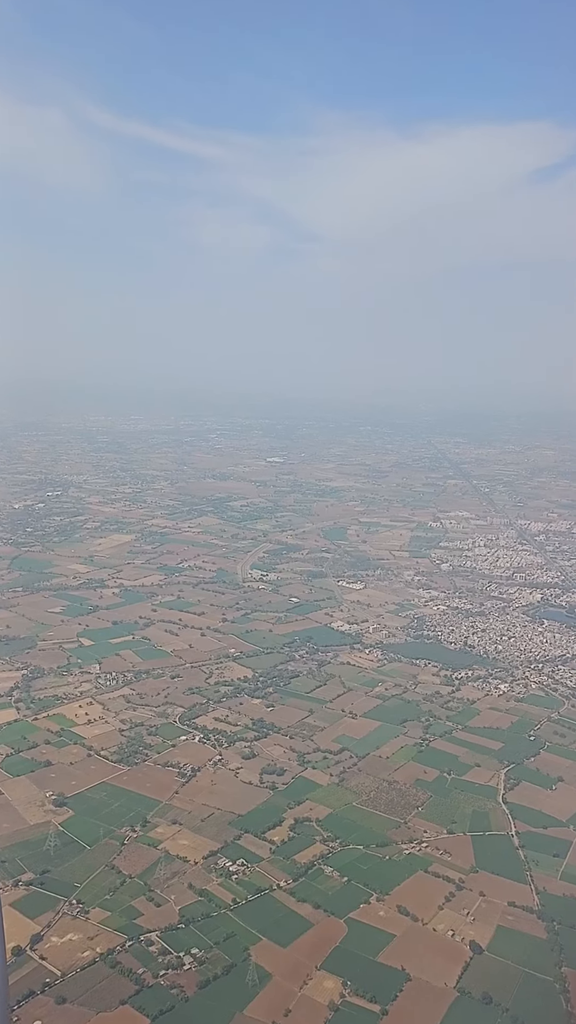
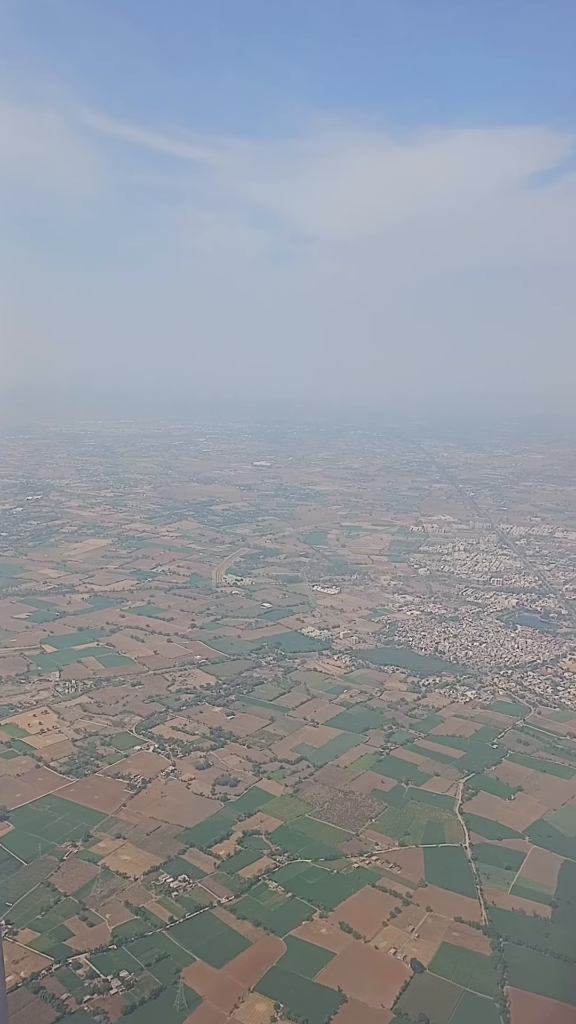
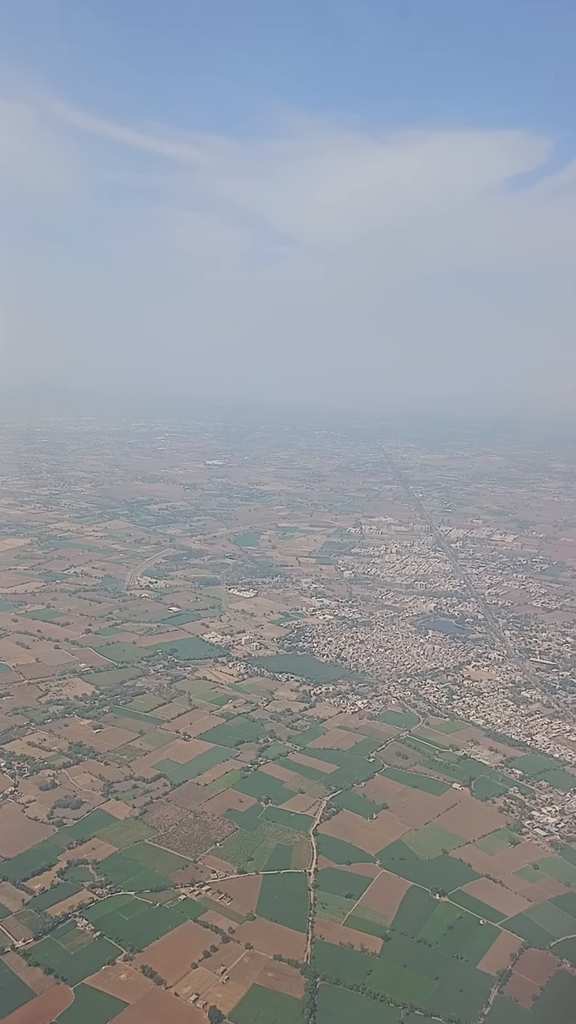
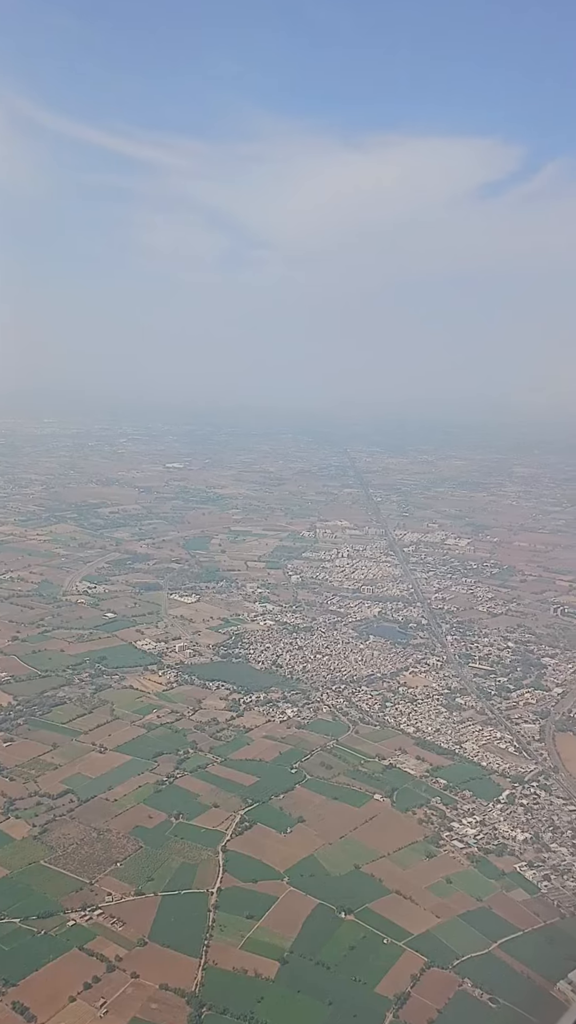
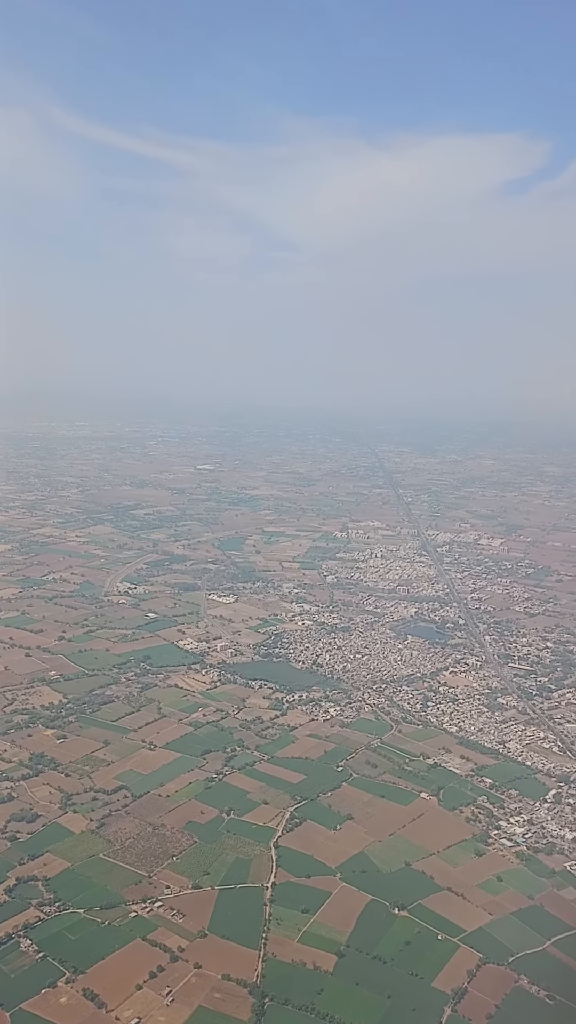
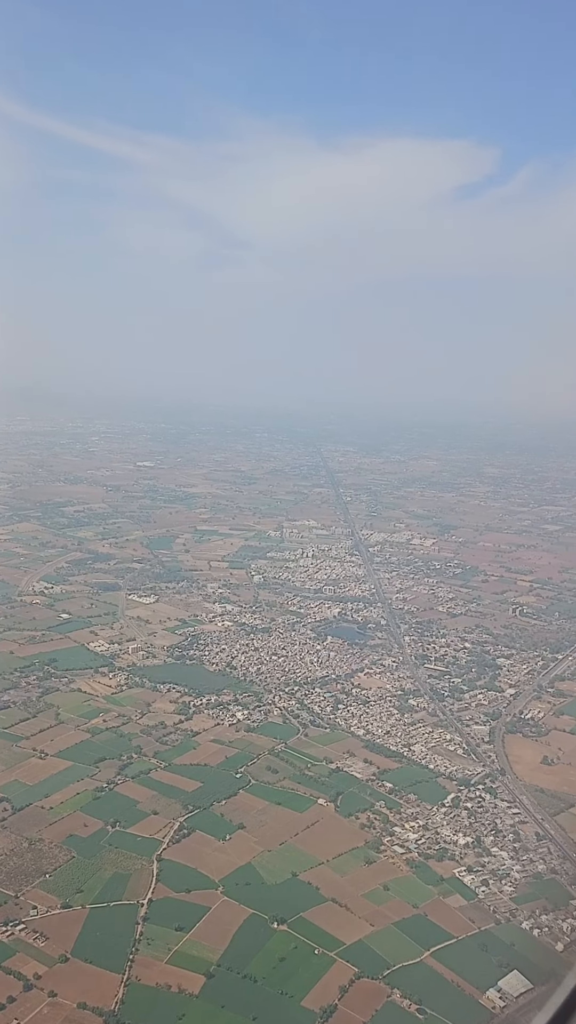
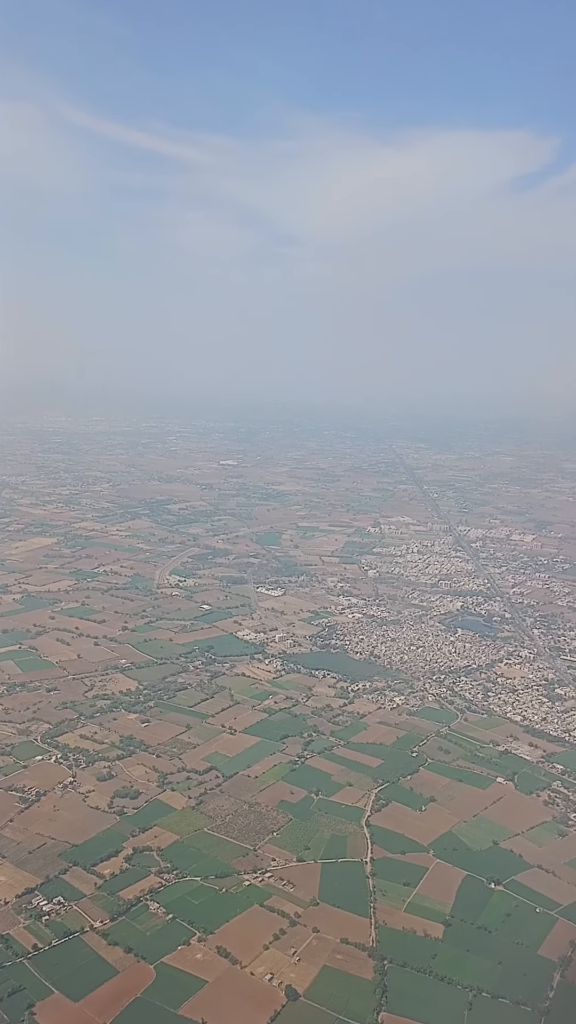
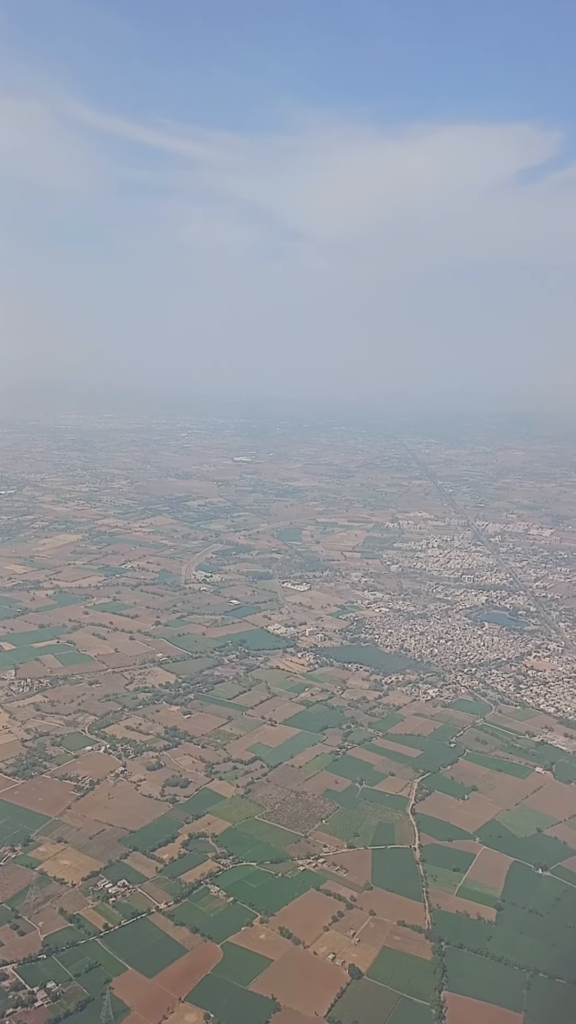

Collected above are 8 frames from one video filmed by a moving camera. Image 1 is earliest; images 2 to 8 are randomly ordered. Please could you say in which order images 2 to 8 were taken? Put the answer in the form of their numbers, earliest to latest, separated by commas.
2, 8, 7, 3, 5, 4, 6
